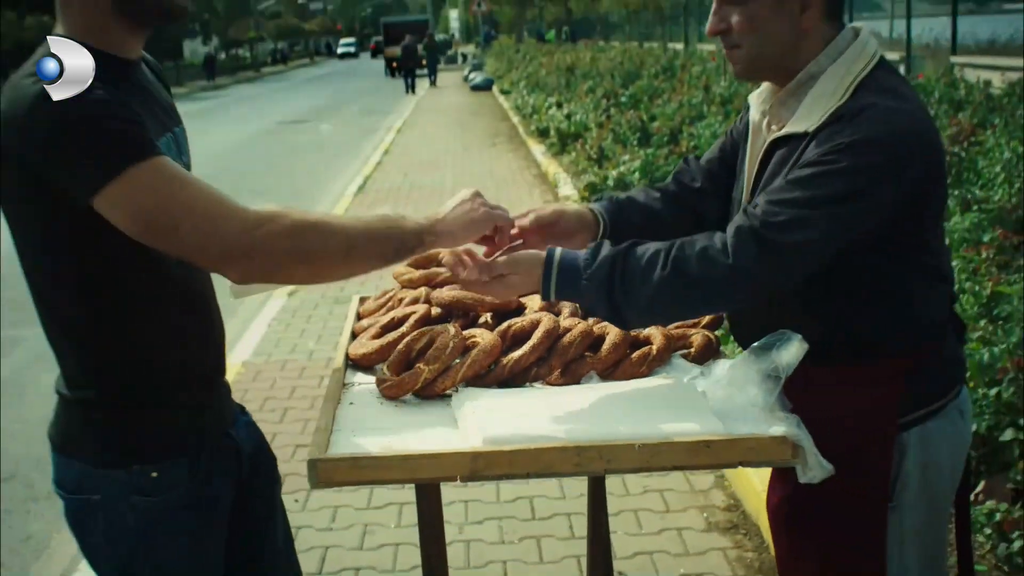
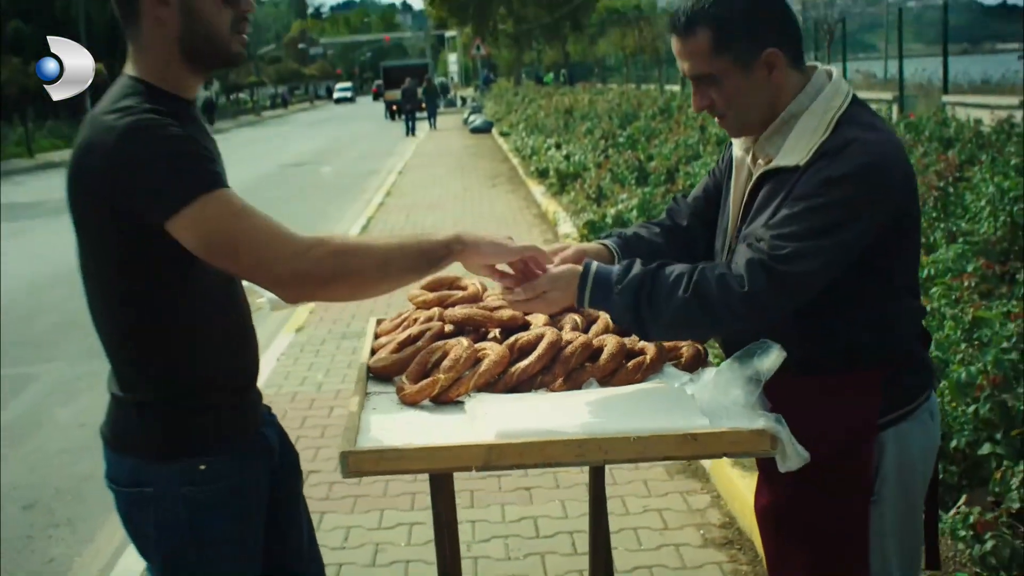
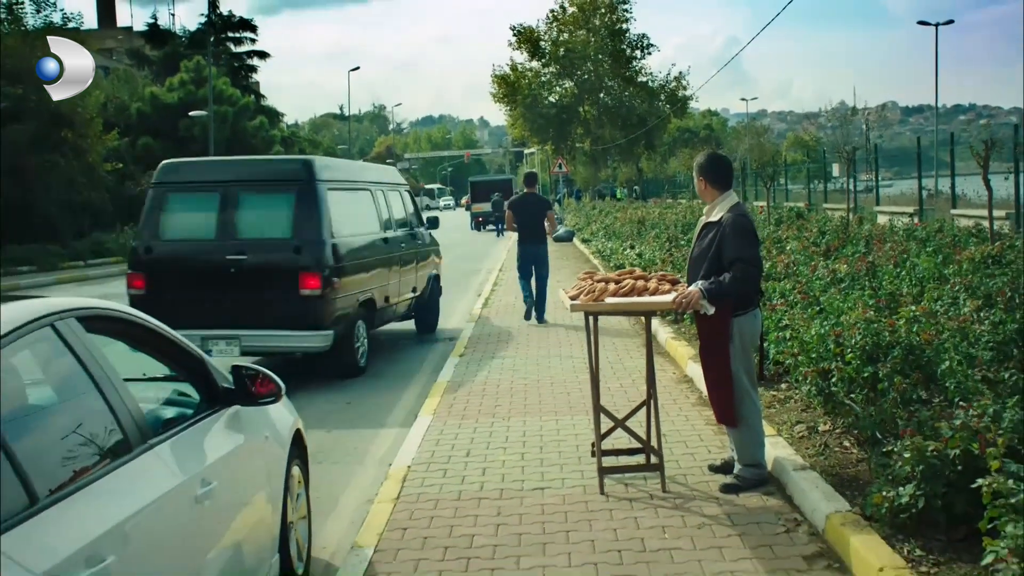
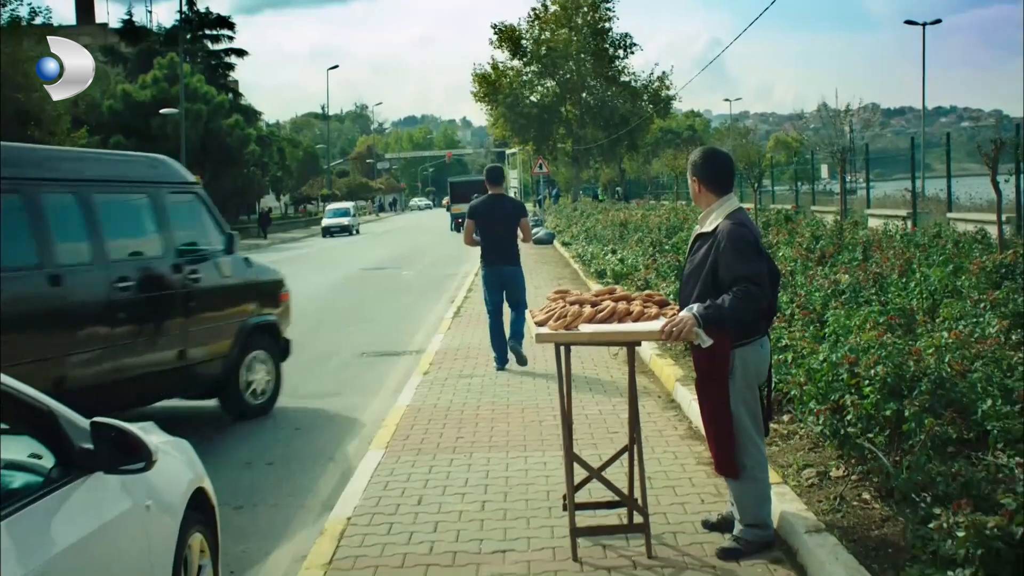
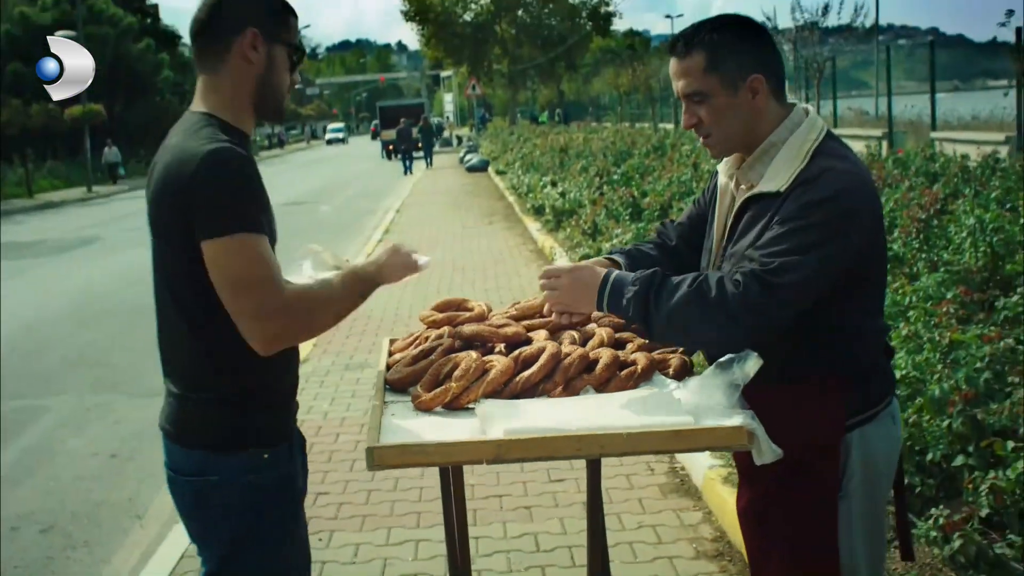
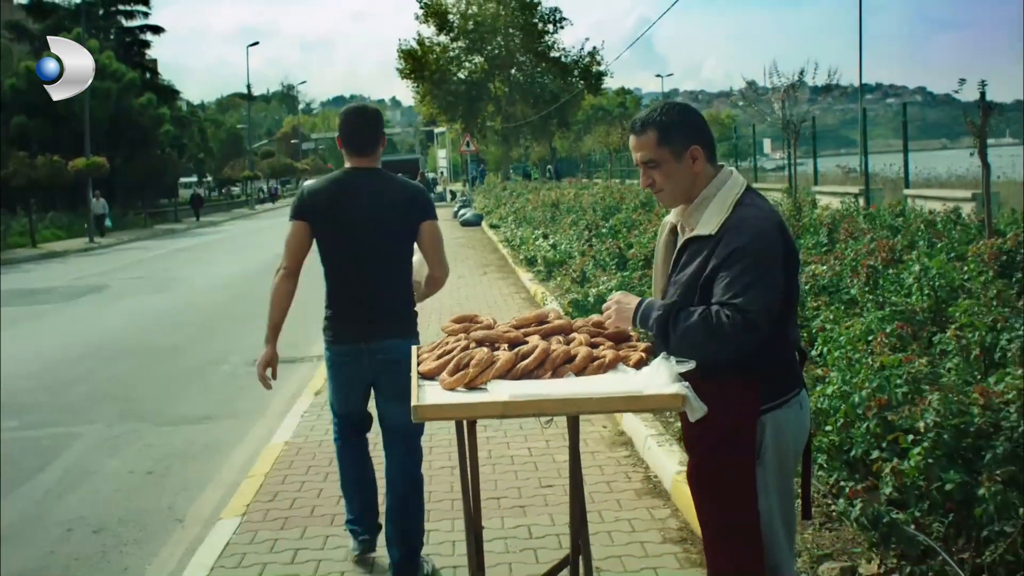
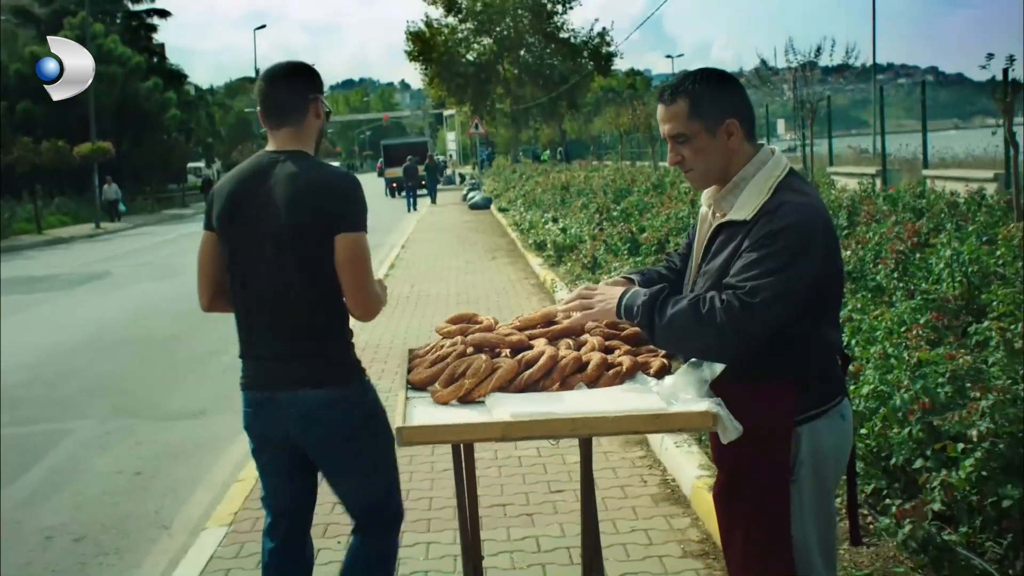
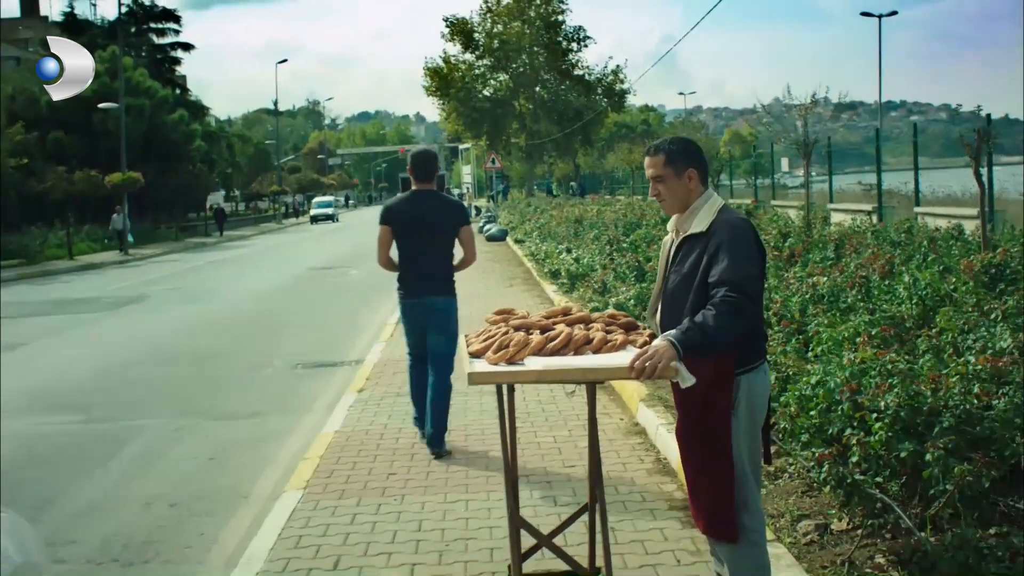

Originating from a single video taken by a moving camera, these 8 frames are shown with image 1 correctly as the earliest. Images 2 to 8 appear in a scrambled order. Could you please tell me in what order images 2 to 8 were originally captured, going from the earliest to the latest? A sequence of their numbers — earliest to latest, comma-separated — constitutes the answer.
2, 5, 7, 6, 8, 4, 3
